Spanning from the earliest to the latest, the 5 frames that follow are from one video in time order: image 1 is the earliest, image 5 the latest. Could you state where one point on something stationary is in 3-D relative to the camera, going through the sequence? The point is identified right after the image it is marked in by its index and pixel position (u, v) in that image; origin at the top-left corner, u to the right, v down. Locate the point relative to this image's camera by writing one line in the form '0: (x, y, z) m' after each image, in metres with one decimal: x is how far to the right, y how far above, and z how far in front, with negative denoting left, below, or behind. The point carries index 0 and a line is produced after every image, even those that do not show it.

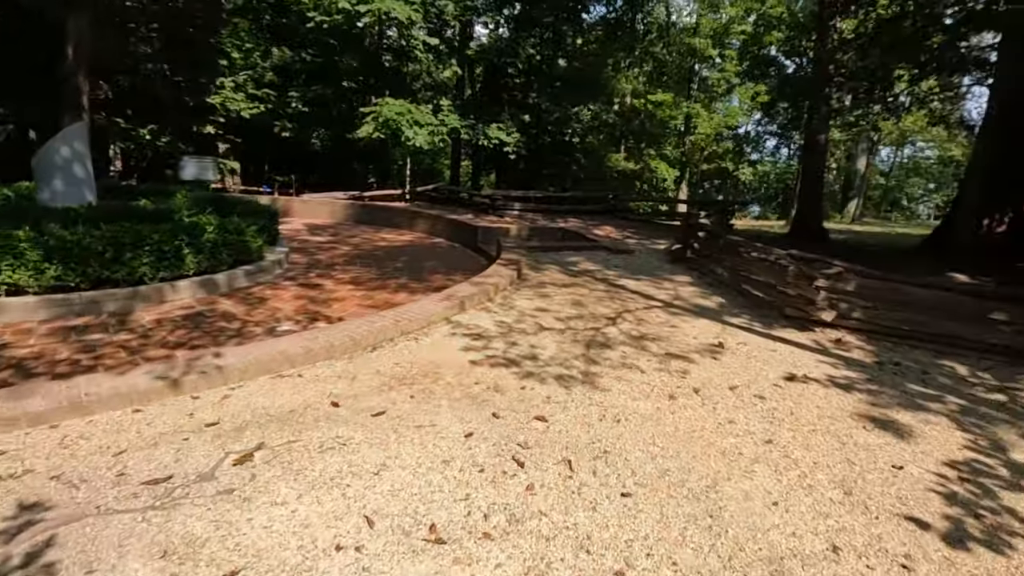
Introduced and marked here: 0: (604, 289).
0: (+1.1, 0.0, +6.1) m
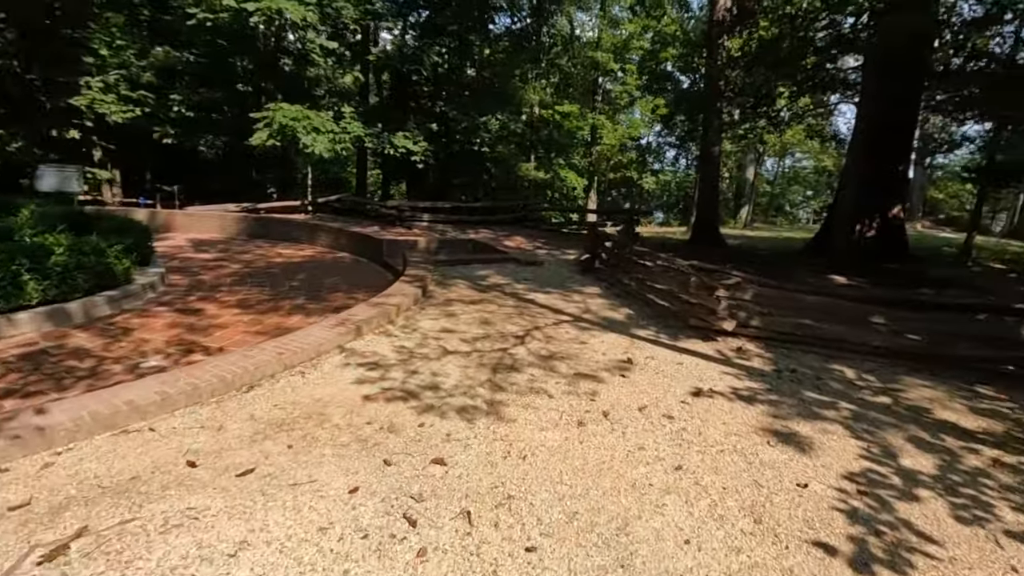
0: (0.0, -0.2, +5.9) m
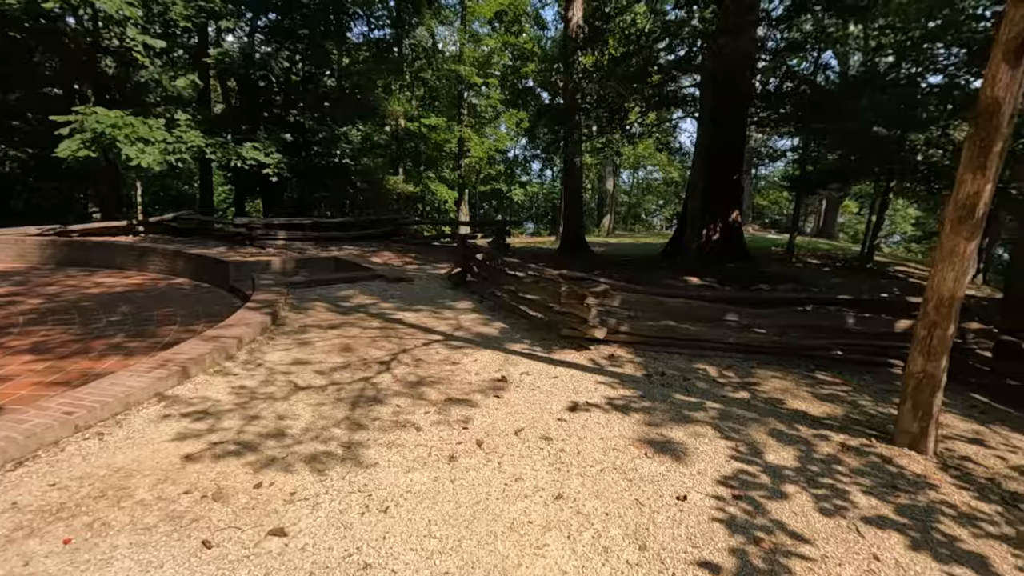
0: (-1.3, -0.4, +5.4) m
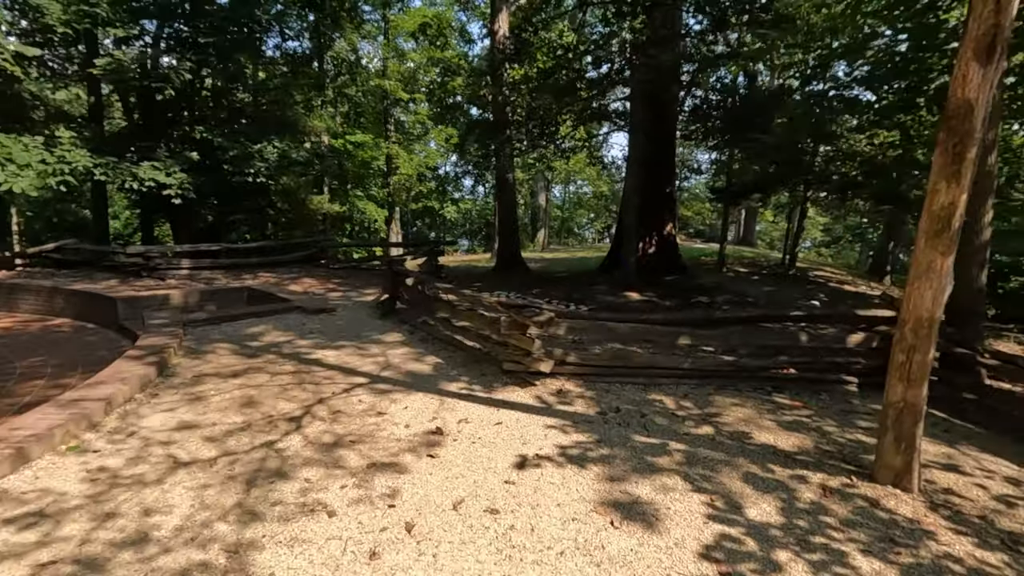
0: (-1.9, -0.7, +4.7) m
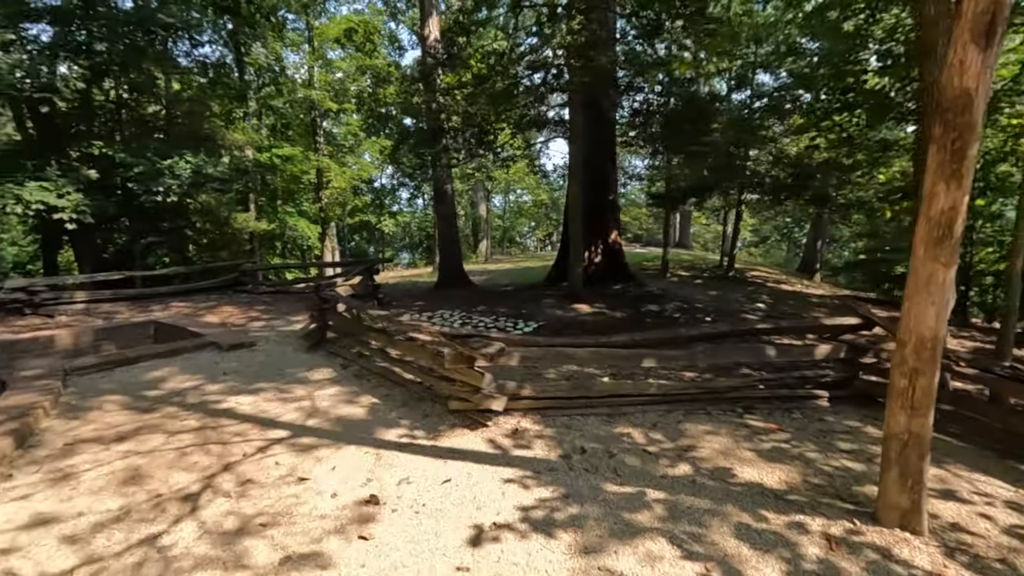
0: (-2.3, -1.0, +3.9) m
